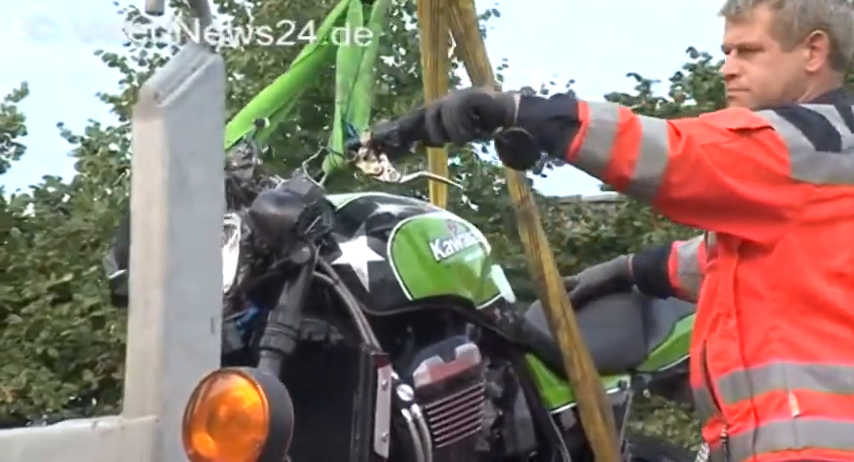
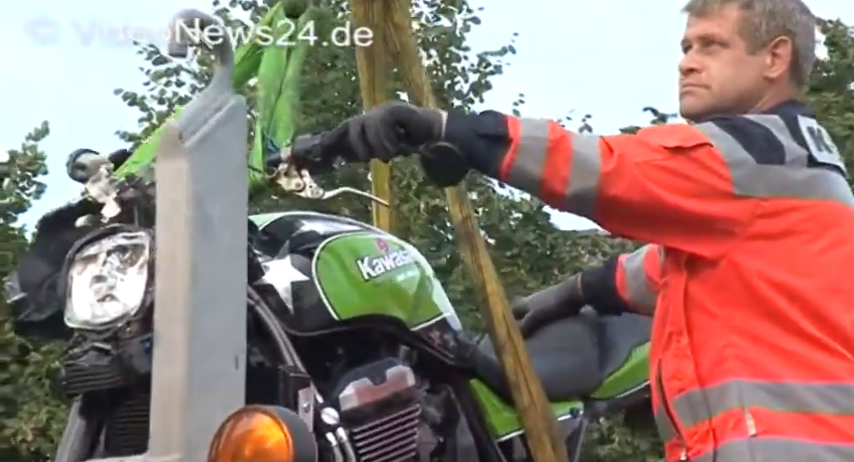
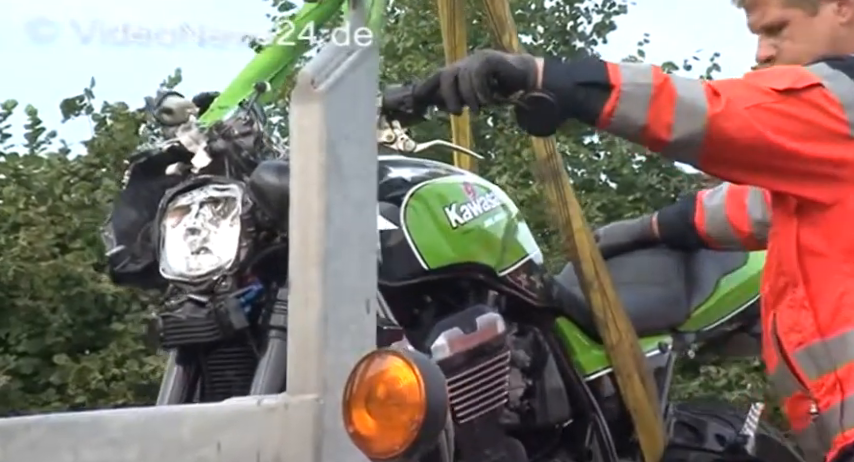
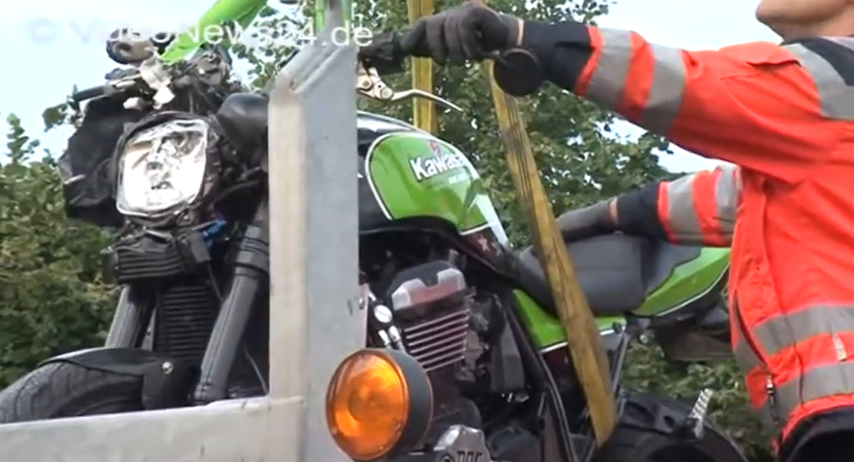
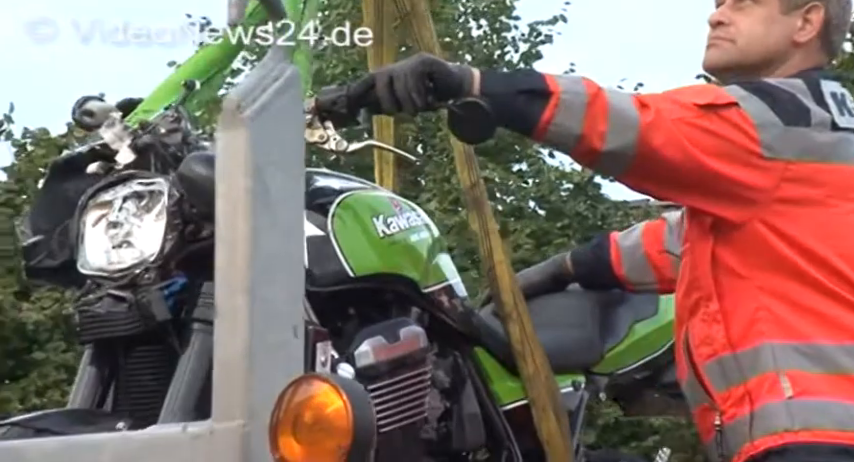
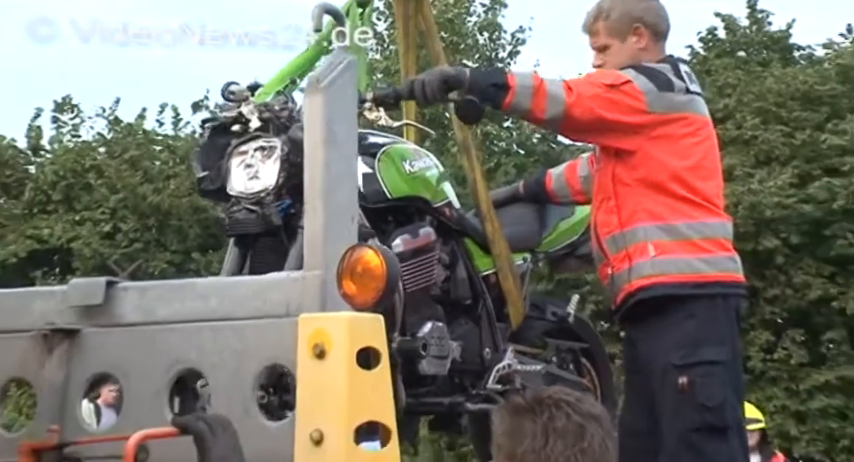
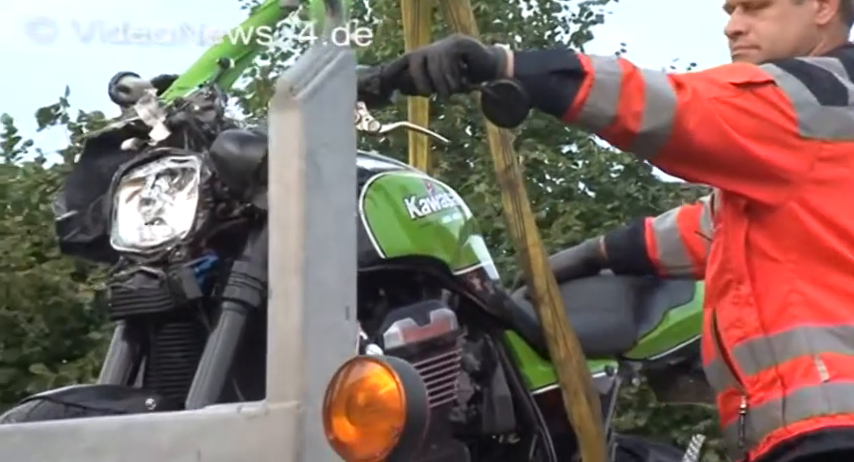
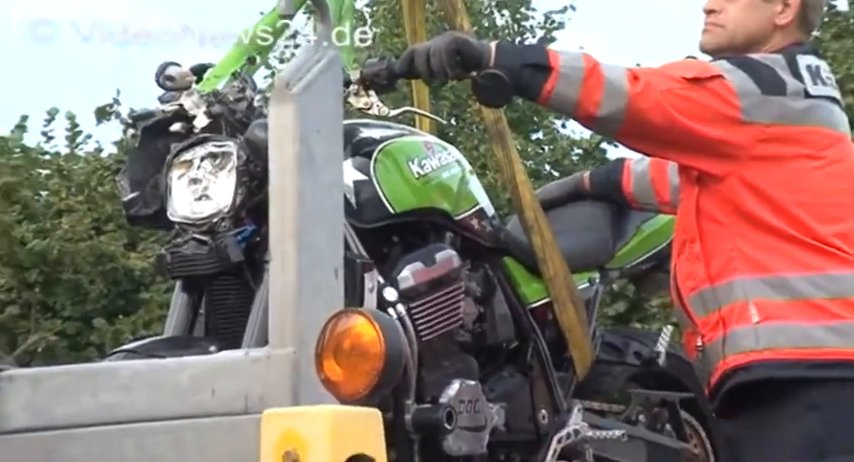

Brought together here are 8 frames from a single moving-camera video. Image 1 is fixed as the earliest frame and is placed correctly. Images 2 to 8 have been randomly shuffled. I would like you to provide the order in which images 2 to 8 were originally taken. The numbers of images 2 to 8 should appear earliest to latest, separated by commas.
2, 5, 7, 3, 4, 8, 6
